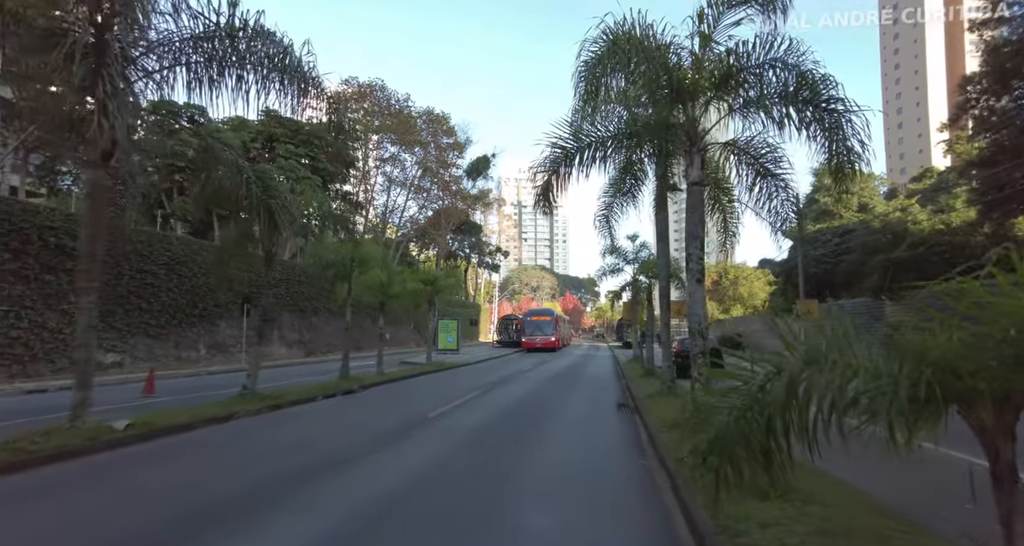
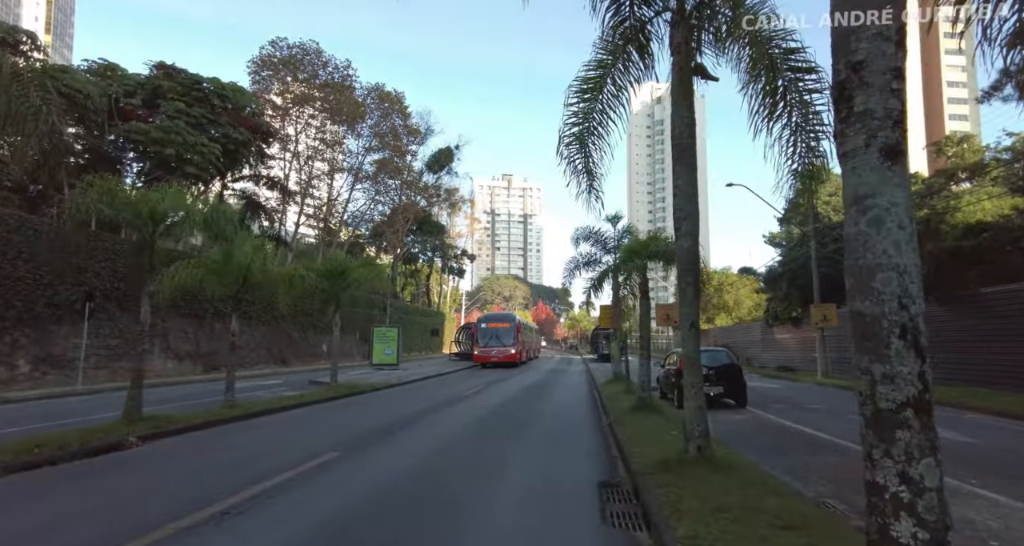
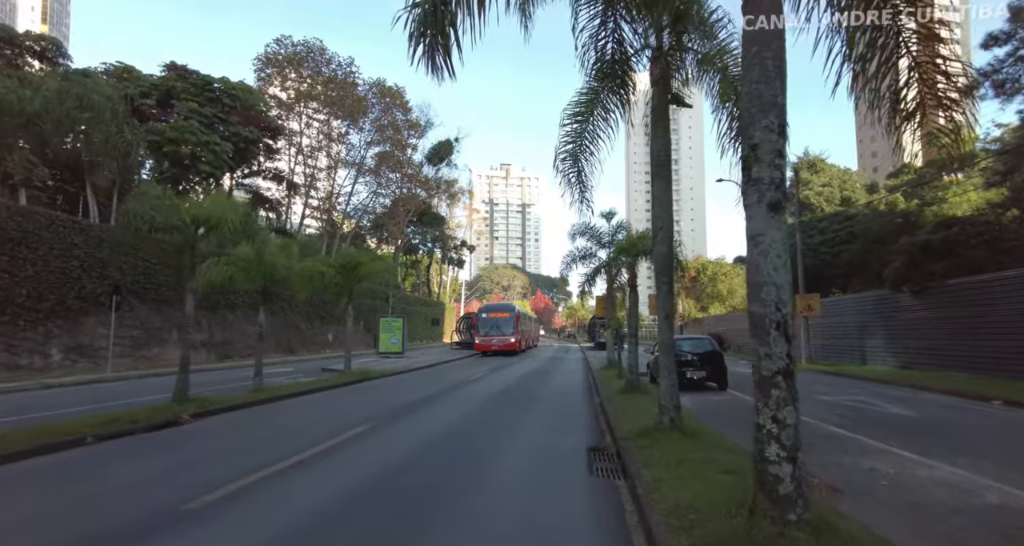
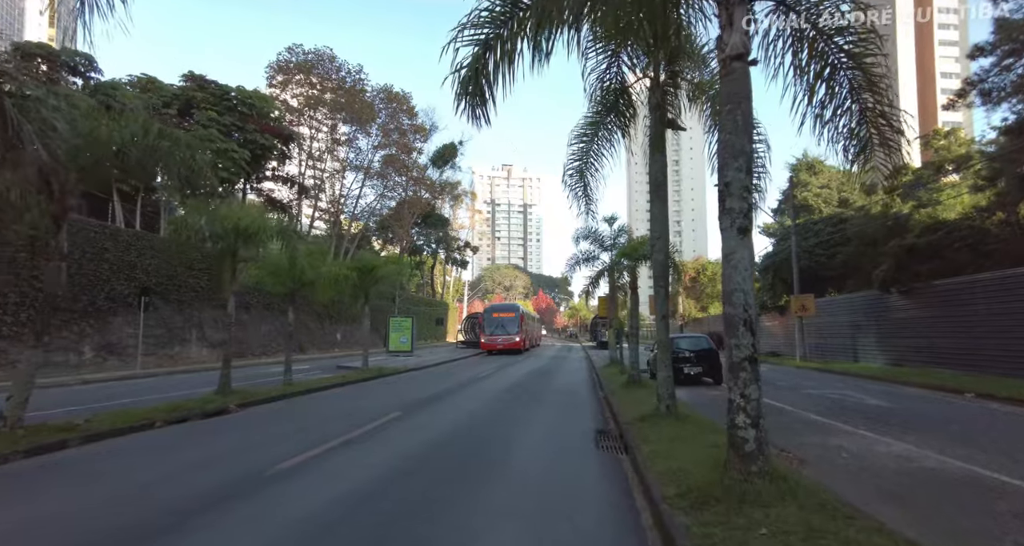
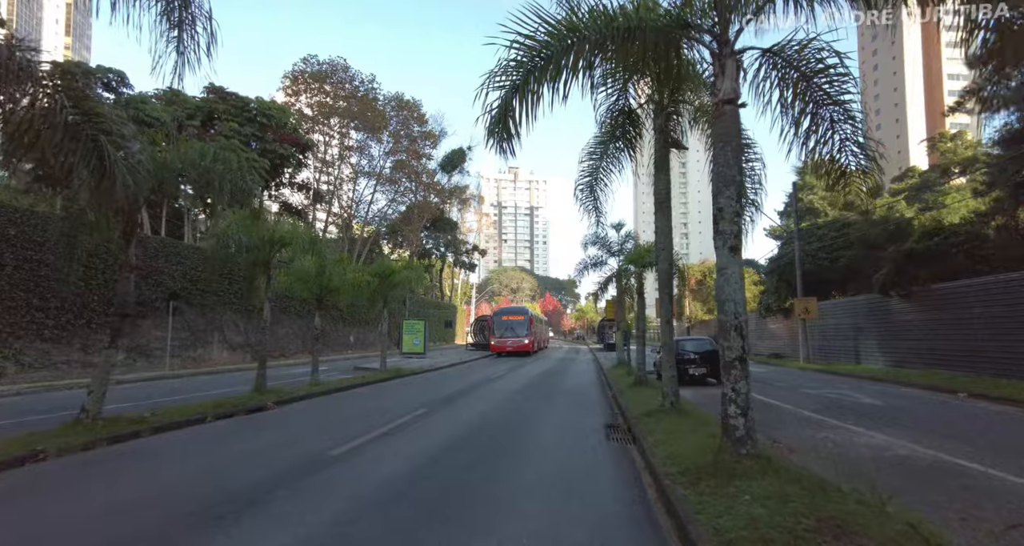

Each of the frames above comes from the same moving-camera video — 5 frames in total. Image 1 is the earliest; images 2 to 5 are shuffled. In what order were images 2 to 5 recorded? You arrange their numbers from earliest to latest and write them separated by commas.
5, 4, 3, 2
